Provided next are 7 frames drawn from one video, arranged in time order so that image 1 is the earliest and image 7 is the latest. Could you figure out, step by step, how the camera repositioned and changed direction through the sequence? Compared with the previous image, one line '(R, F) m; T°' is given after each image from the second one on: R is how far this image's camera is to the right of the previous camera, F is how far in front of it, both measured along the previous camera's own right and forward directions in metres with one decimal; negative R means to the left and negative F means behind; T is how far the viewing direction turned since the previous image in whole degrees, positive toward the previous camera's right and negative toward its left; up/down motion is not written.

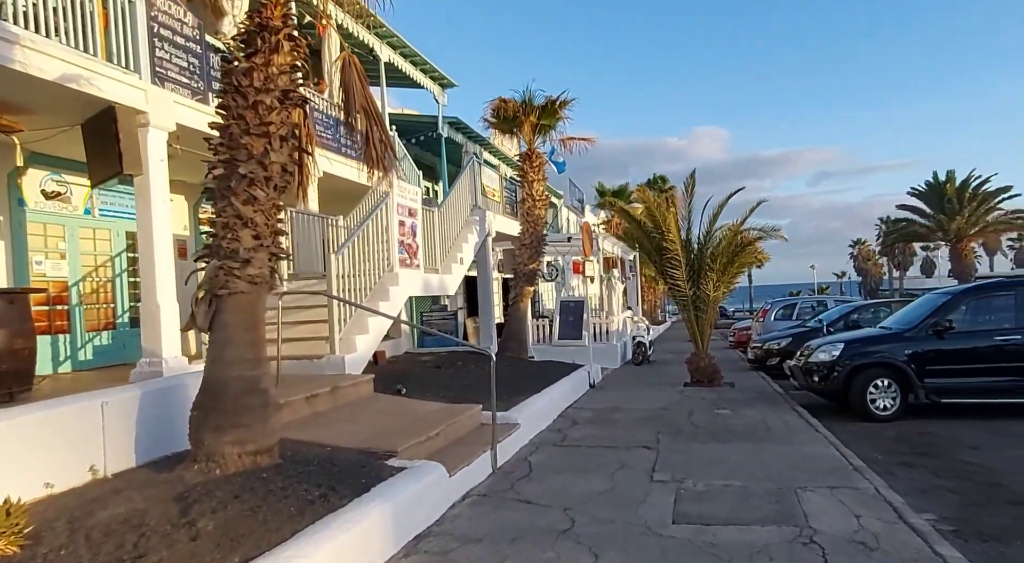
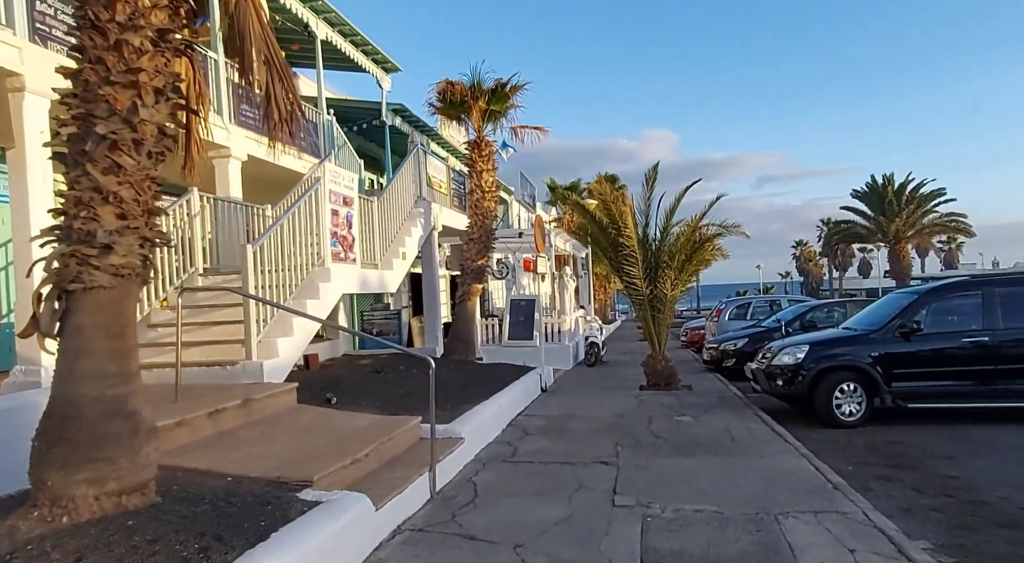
(+0.1, +0.8) m; +5°
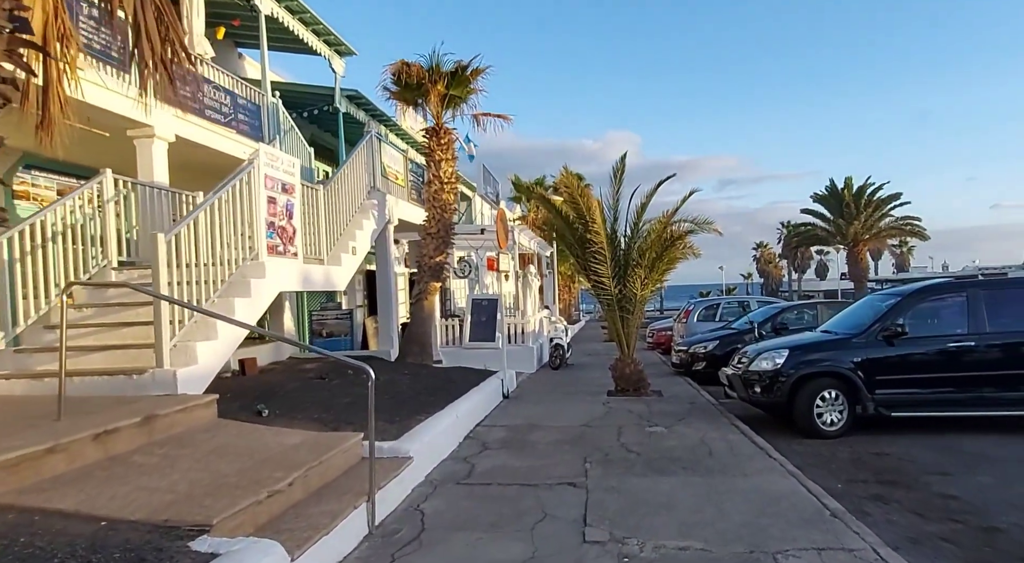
(+0.1, +0.8) m; +3°
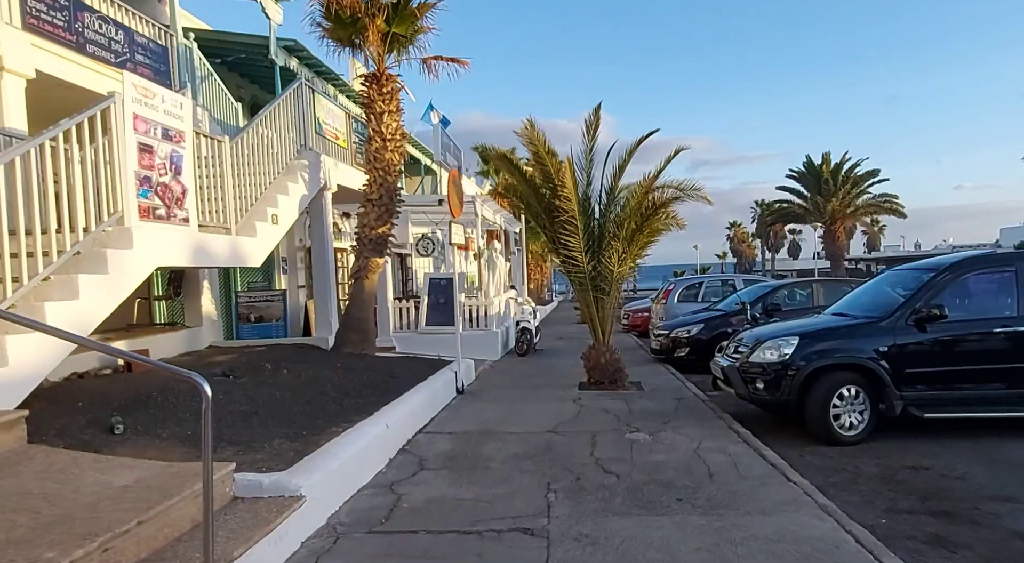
(+0.3, +1.6) m; +3°
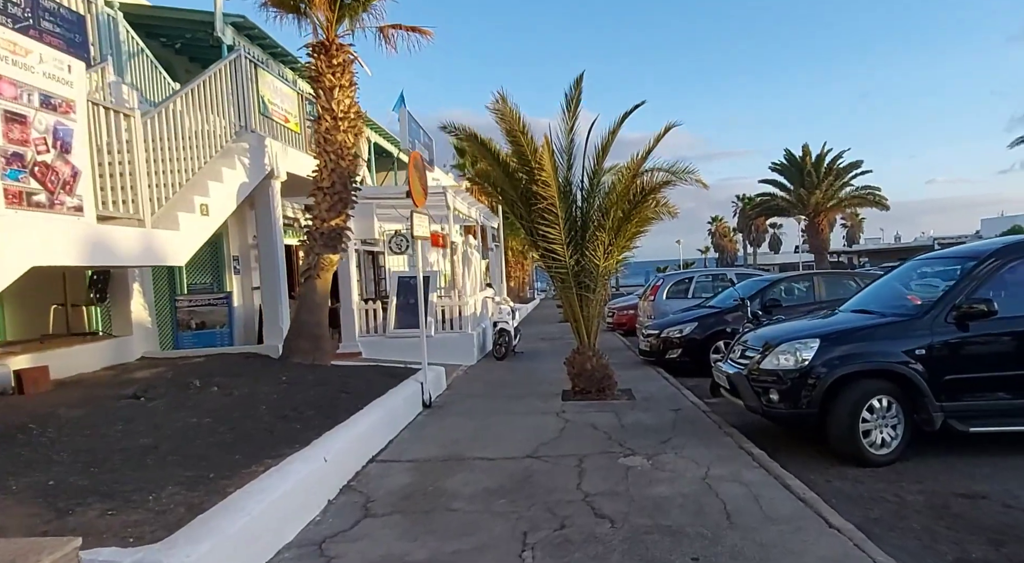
(+0.1, +1.1) m; +2°
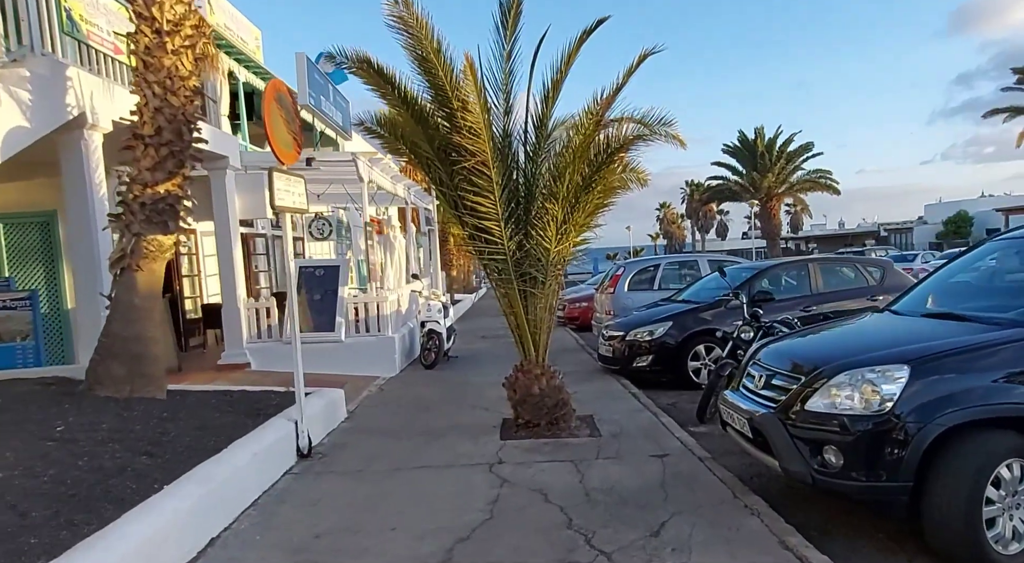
(+0.3, +2.3) m; +5°
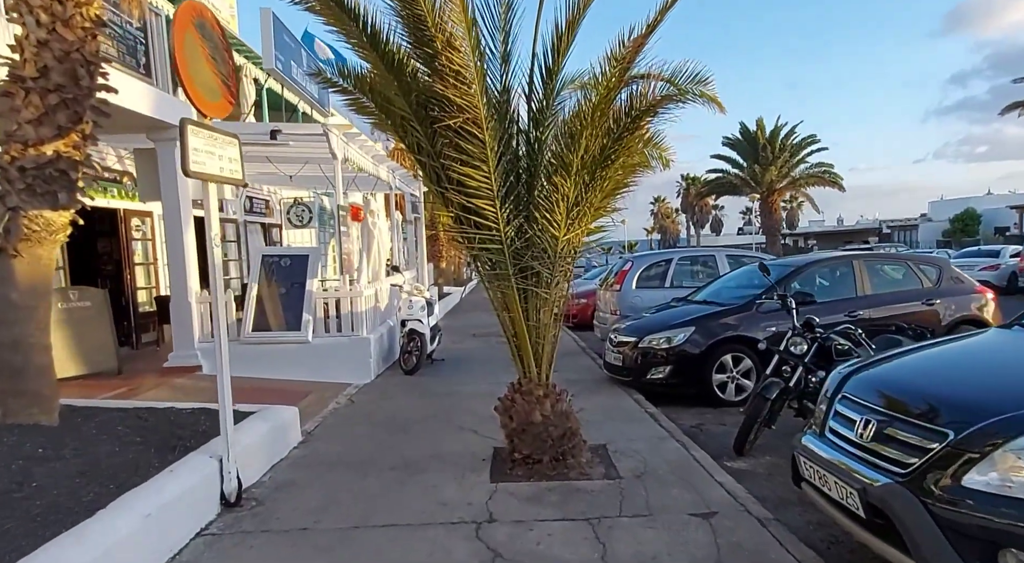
(0.0, +1.3) m; +1°
